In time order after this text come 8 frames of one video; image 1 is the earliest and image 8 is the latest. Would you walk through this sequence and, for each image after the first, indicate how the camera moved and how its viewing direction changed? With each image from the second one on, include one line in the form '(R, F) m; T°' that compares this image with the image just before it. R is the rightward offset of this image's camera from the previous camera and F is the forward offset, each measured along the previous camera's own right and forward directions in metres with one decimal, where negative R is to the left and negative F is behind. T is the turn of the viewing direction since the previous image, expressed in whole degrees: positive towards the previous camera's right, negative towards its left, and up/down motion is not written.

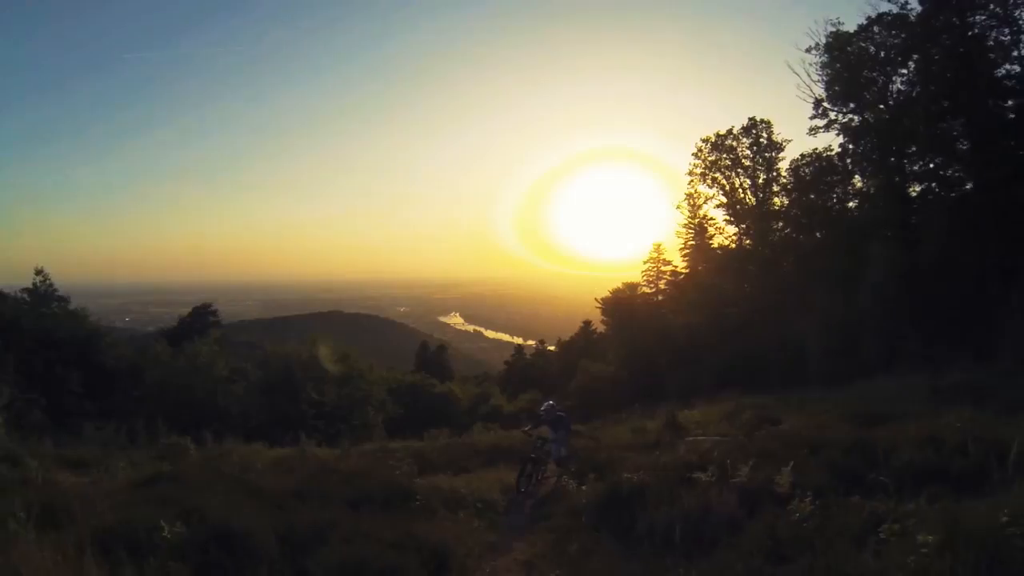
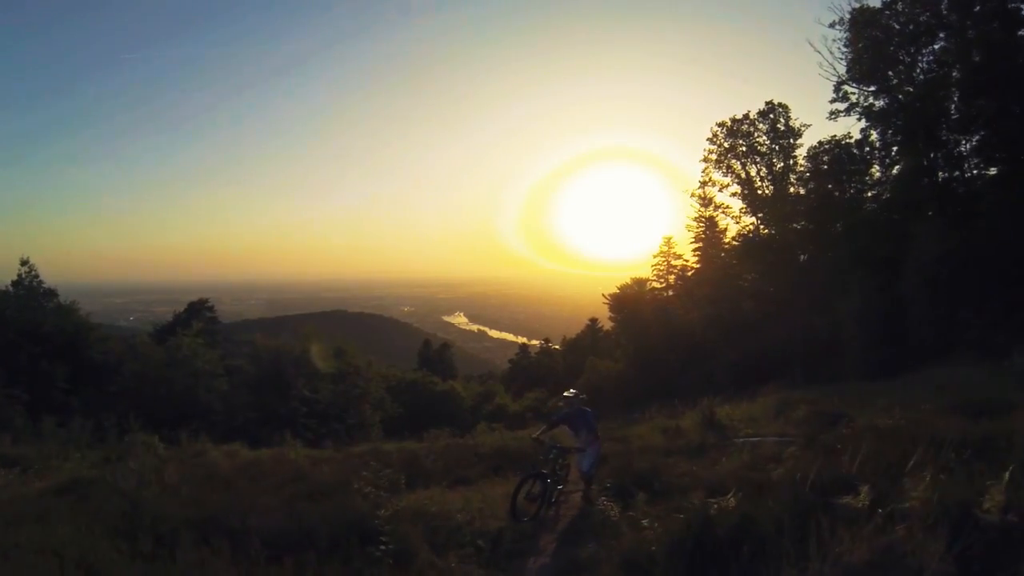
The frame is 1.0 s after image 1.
(-0.1, +1.9) m; 0°
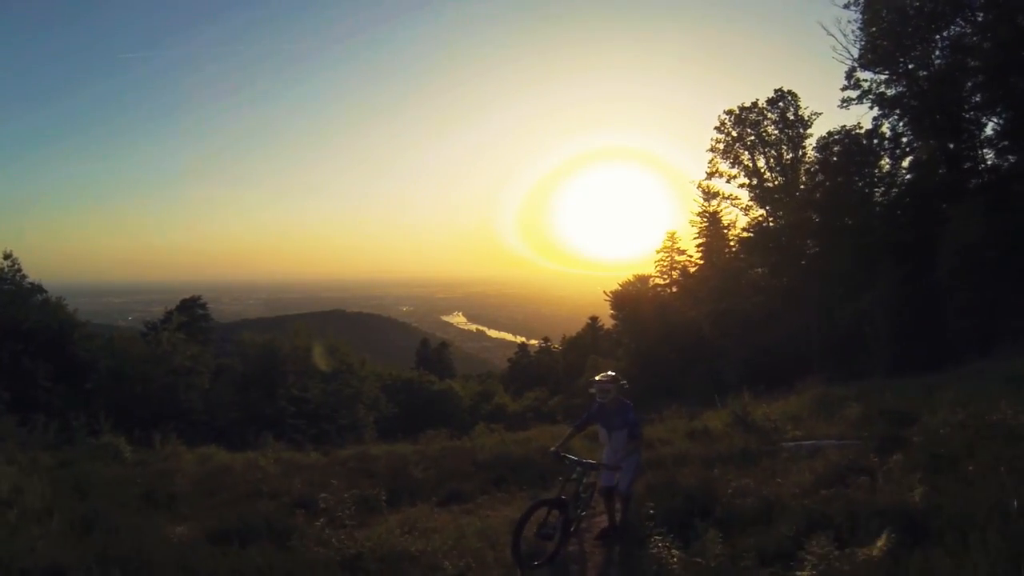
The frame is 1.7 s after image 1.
(-0.1, +1.4) m; 0°
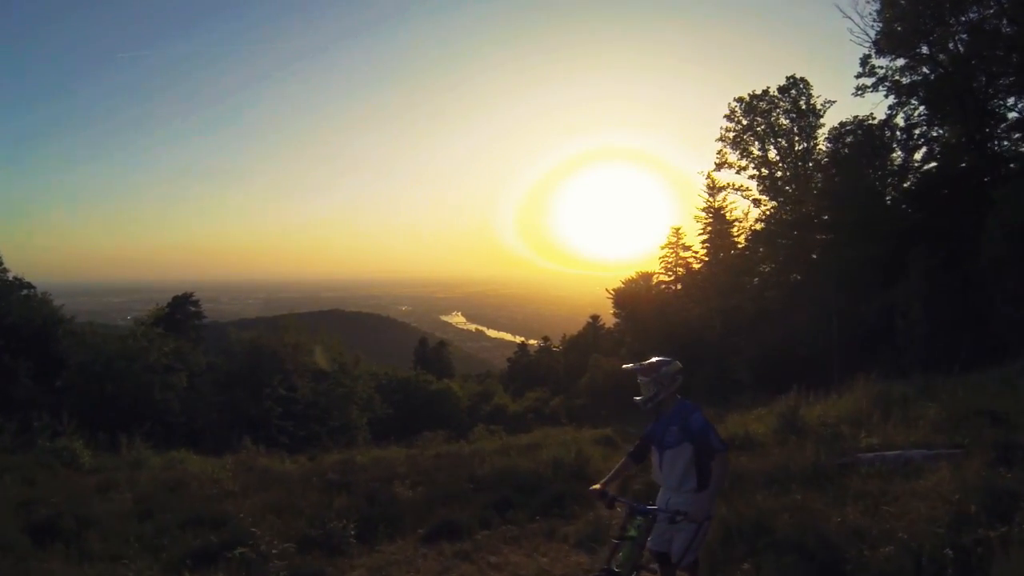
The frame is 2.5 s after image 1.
(-0.1, +1.5) m; 0°
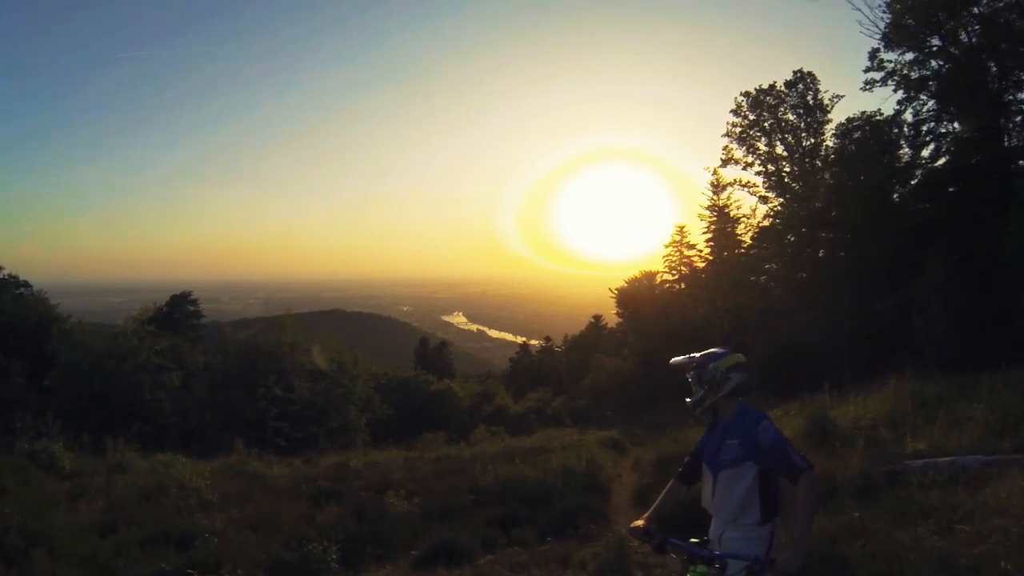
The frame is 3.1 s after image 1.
(0.0, +0.6) m; 0°
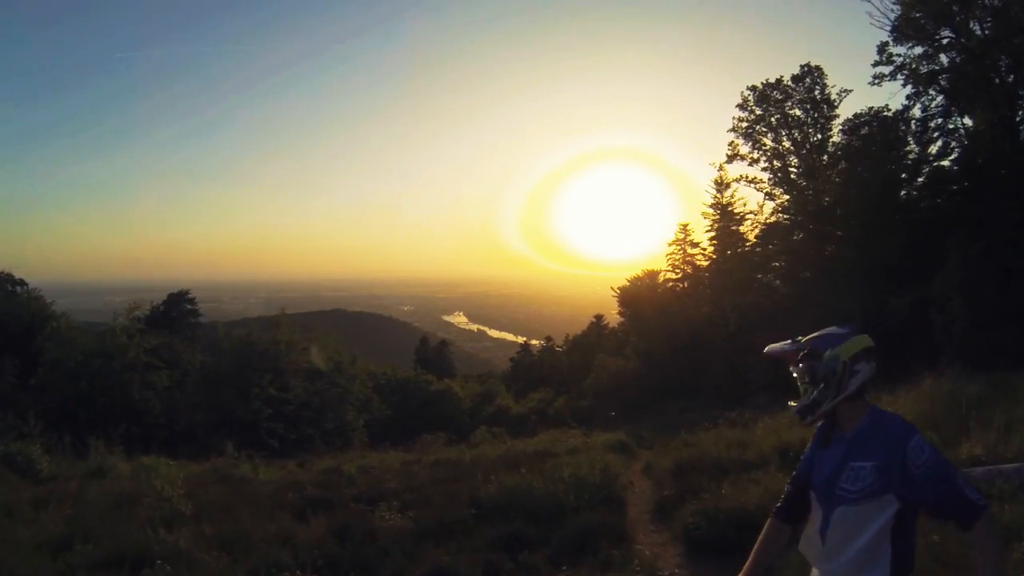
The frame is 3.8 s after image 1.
(0.0, +0.7) m; 0°
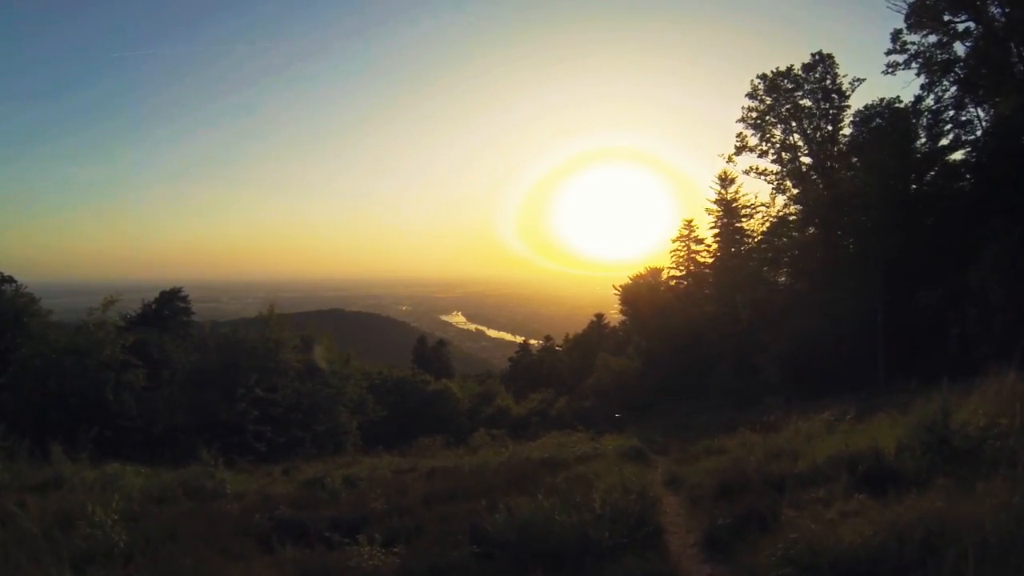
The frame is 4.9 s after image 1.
(-0.1, +1.2) m; 0°
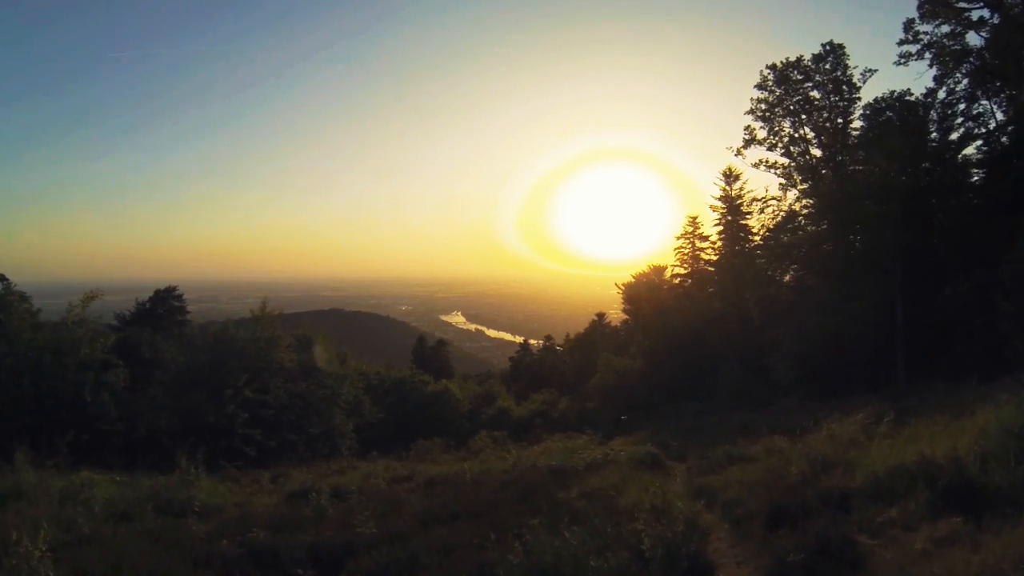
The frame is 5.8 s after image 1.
(-0.1, +1.0) m; 0°
